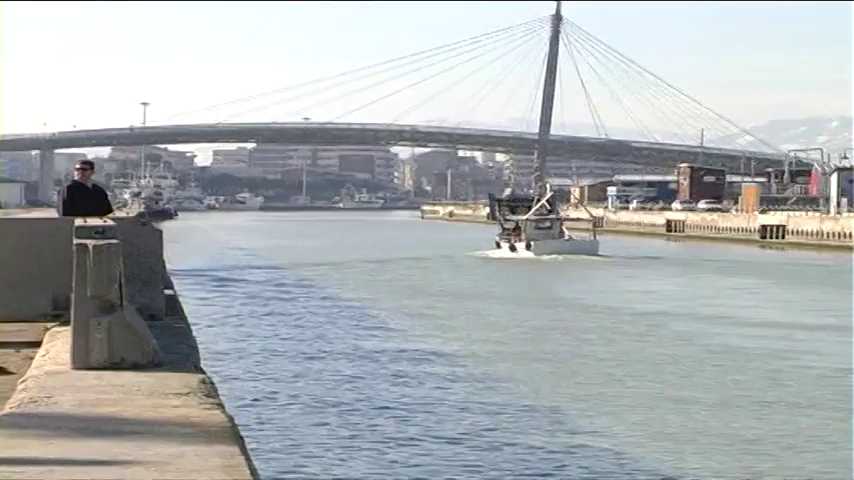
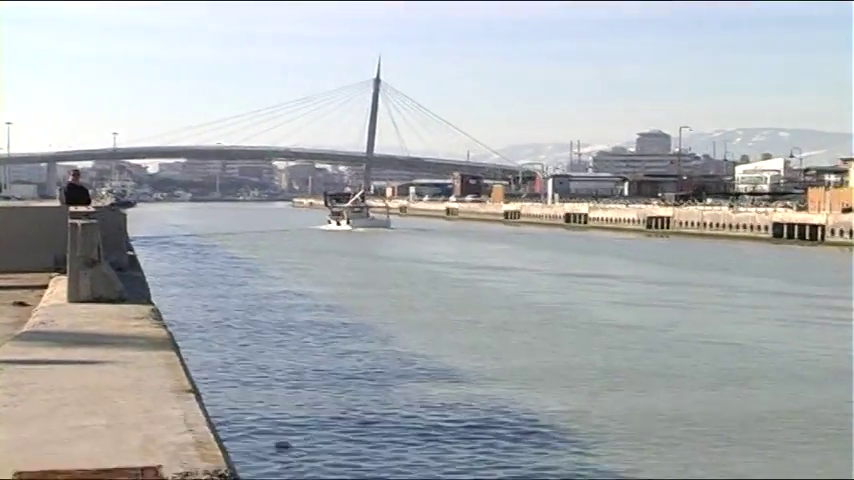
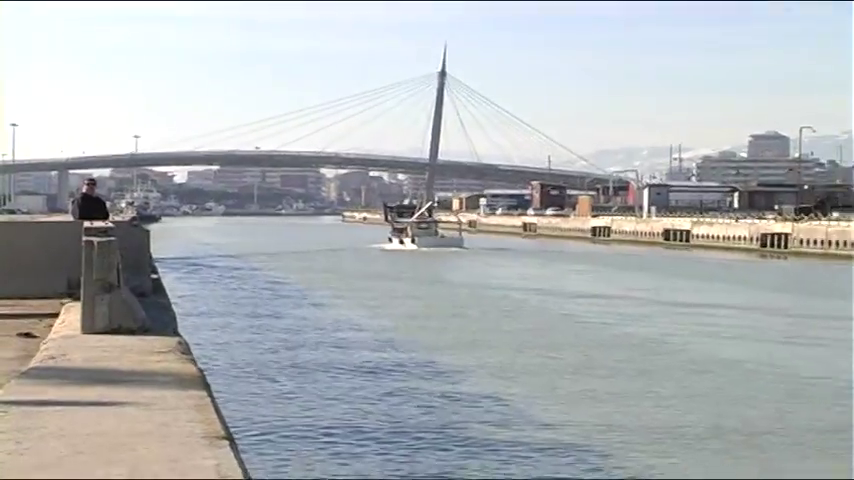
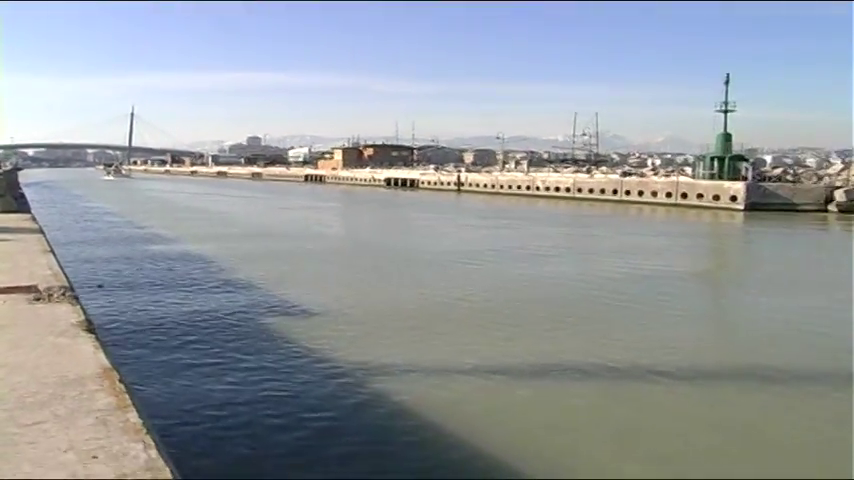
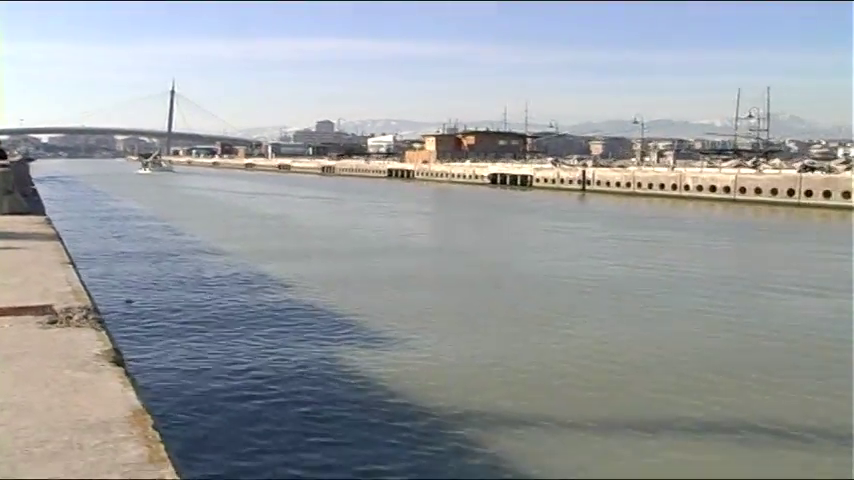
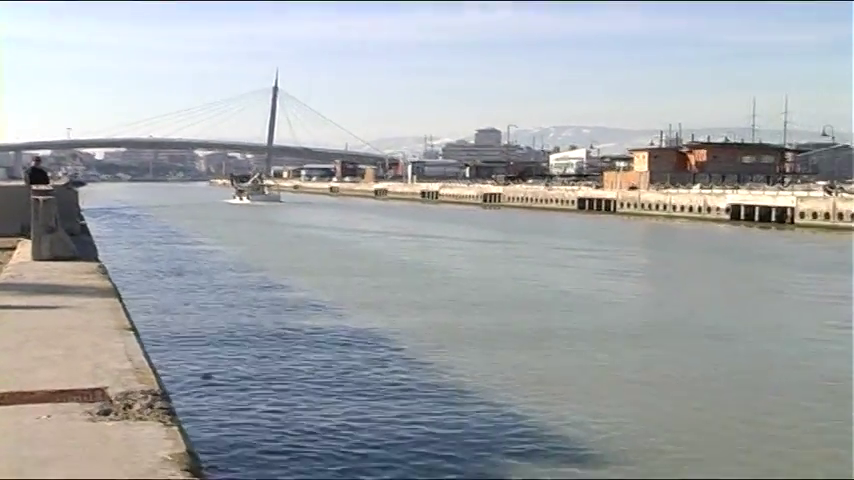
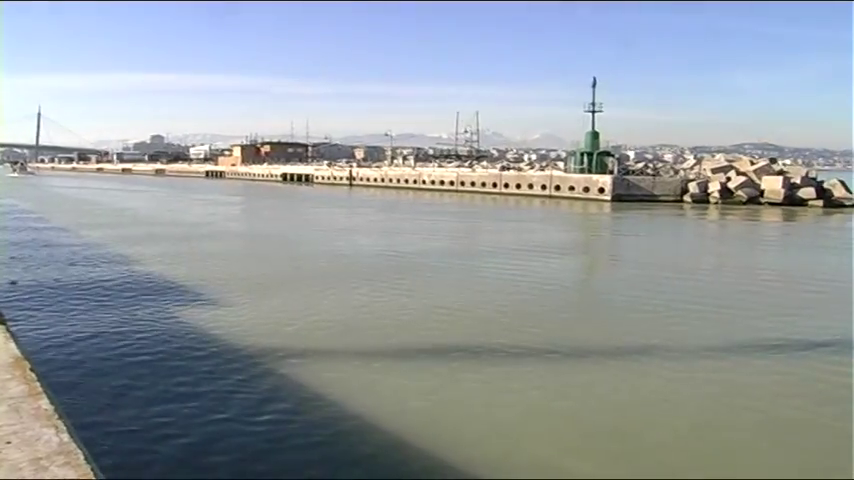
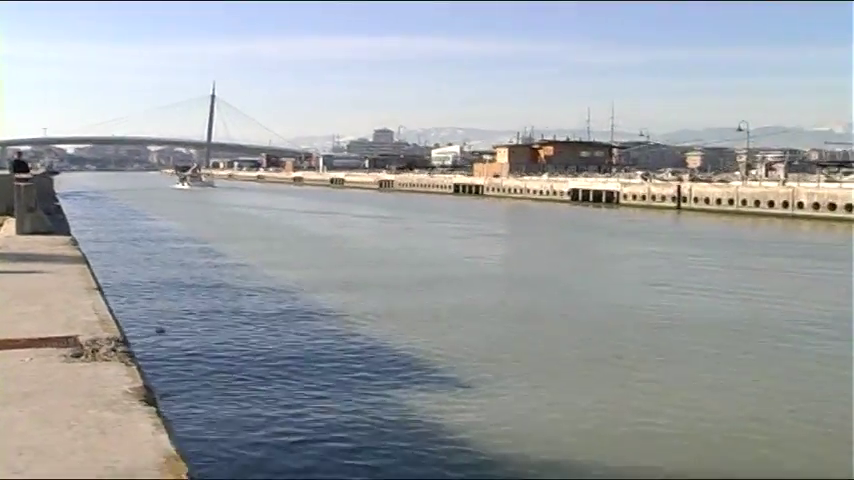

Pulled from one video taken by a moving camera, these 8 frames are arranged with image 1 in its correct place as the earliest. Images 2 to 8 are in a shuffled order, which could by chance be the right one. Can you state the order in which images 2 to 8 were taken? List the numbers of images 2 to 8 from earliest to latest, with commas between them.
3, 2, 6, 8, 5, 4, 7
